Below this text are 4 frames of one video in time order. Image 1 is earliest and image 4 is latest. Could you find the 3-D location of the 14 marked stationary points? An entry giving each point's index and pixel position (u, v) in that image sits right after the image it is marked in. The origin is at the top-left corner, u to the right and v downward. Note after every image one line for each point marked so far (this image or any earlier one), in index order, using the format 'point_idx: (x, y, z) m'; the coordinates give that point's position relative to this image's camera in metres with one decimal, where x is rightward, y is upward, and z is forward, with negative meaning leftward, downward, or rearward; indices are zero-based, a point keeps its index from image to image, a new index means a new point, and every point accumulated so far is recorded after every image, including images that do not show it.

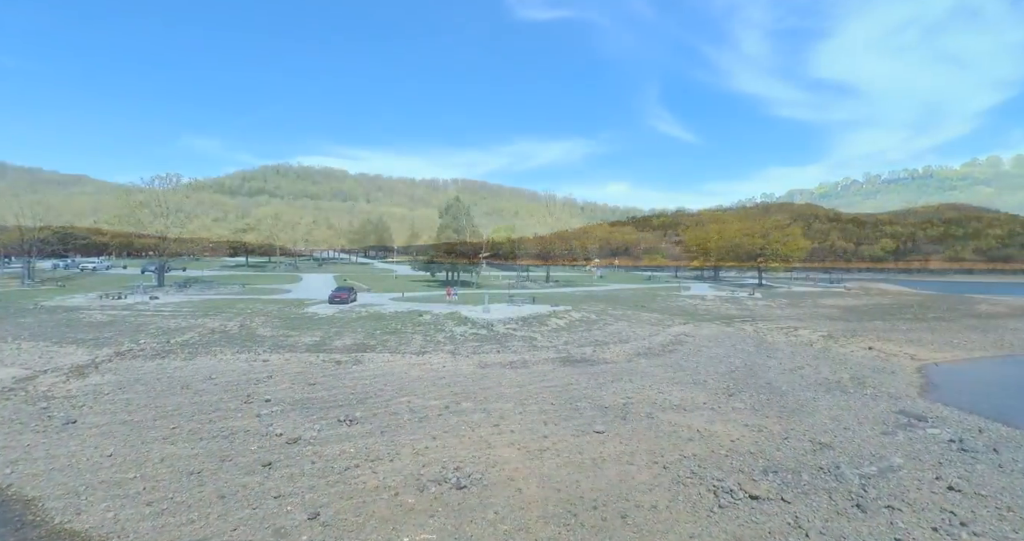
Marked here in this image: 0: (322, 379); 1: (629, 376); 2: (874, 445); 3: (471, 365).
0: (-7.6, -4.4, +17.5) m
1: (+4.9, -4.4, +17.9) m
2: (+10.2, -5.0, +12.3) m
3: (-1.8, -4.2, +19.0) m
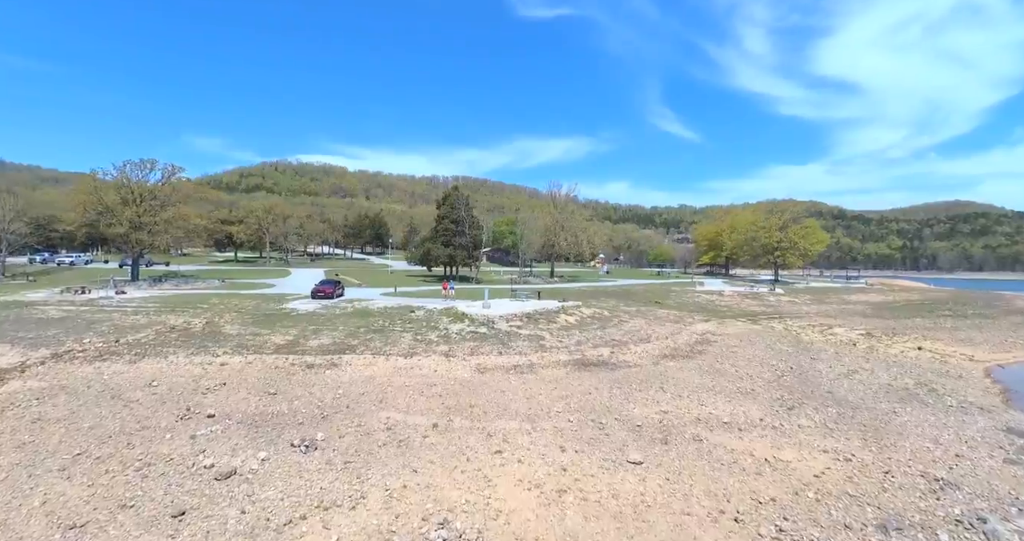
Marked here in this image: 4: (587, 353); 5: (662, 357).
0: (-7.5, -3.9, +14.3) m
1: (+5.0, -3.8, +14.8) m
2: (+10.4, -4.4, +9.1) m
3: (-1.6, -3.6, +15.9) m
4: (+3.2, -3.5, +18.2) m
5: (+6.3, -3.6, +18.2) m
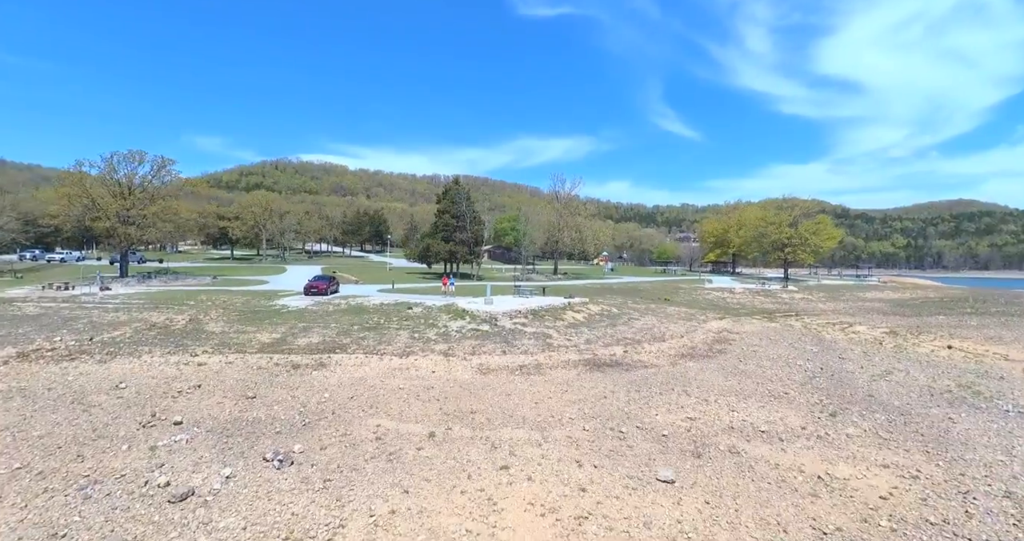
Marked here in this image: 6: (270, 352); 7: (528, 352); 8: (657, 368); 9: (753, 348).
0: (-7.3, -3.6, +12.9) m
1: (+5.2, -3.5, +13.3) m
2: (+10.6, -4.1, +7.6) m
3: (-1.4, -3.3, +14.4) m
4: (+3.4, -3.2, +16.8) m
5: (+6.5, -3.3, +16.7) m
6: (-9.2, -3.1, +16.4) m
7: (+0.6, -3.1, +16.4) m
8: (+5.1, -3.4, +15.1) m
9: (+10.6, -3.4, +19.1) m
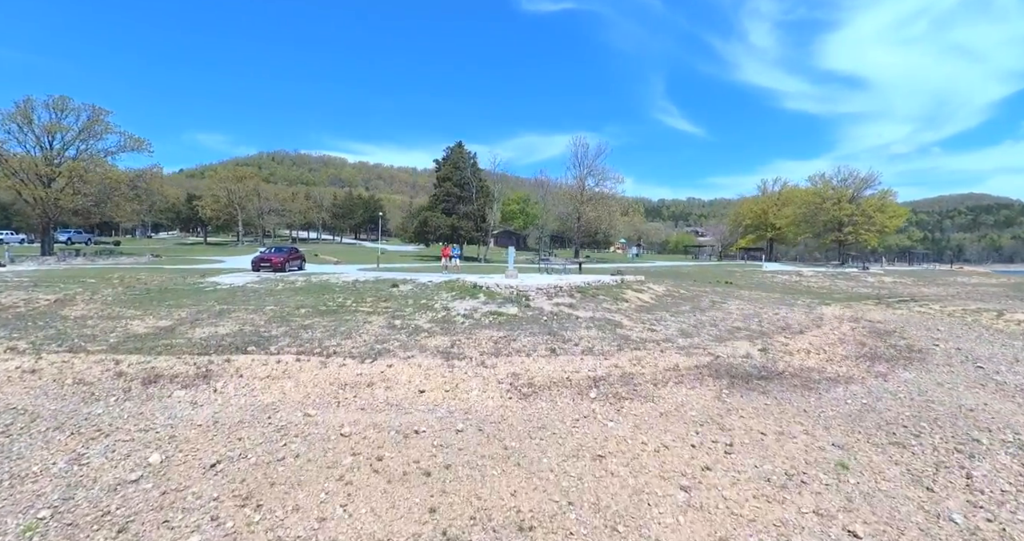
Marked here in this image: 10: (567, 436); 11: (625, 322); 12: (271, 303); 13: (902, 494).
0: (-6.2, -2.2, +5.6) m
1: (+6.3, -2.1, +5.9) m
2: (+11.7, -2.8, +0.3) m
3: (-0.3, -1.9, +7.1) m
4: (+4.5, -1.7, +9.4) m
5: (+7.6, -1.9, +9.4) m
6: (-8.0, -1.7, +9.1) m
7: (+1.7, -1.7, +9.0) m
8: (+6.2, -2.0, +7.7) m
9: (+11.8, -2.0, +11.7) m
10: (+0.7, -2.1, +5.6) m
11: (+3.0, -1.3, +11.4) m
12: (-7.4, -1.0, +13.4) m
13: (+3.9, -2.2, +4.5) m
